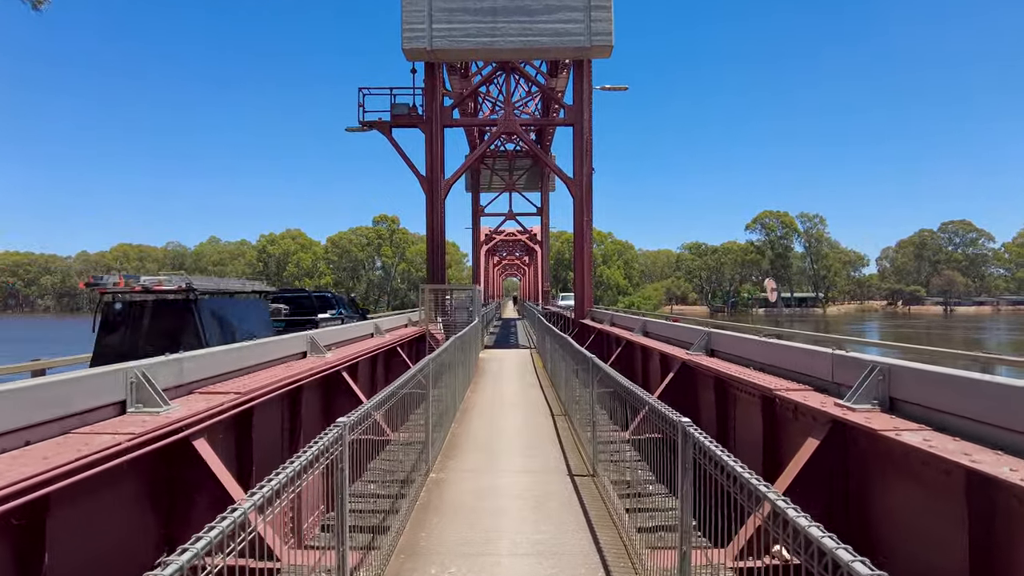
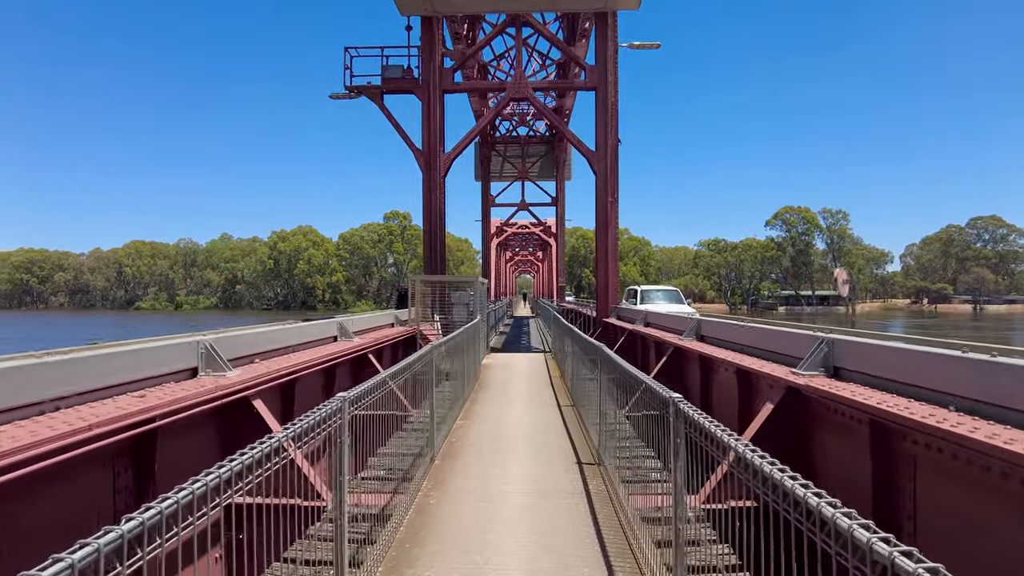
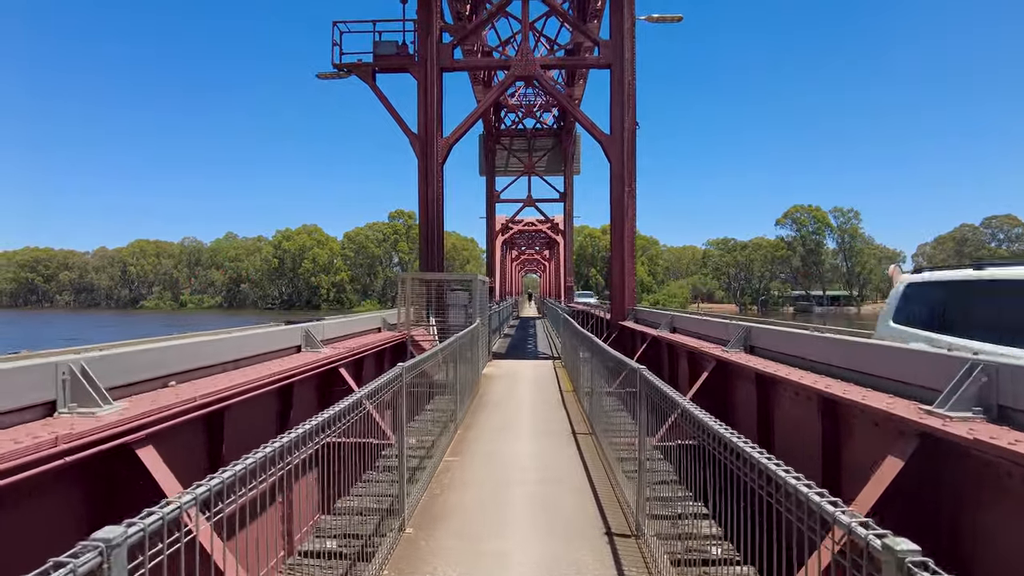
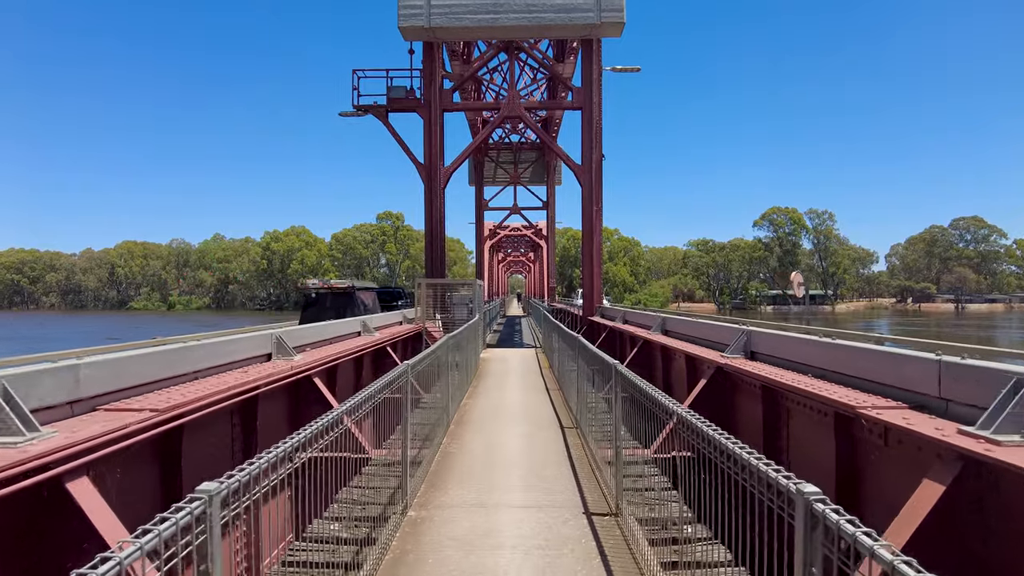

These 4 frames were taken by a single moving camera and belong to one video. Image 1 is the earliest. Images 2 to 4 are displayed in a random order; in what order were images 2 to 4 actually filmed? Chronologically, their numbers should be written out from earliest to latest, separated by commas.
4, 2, 3
